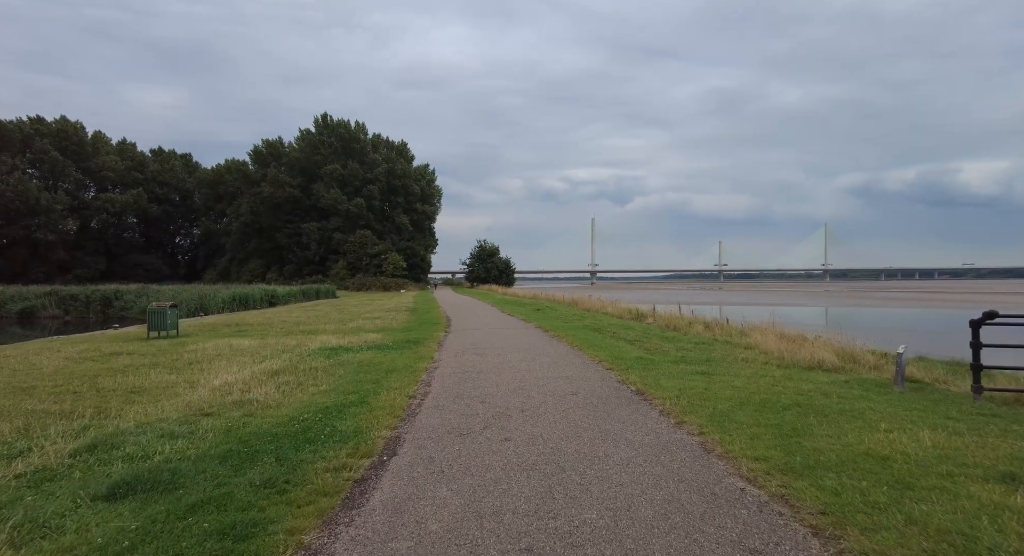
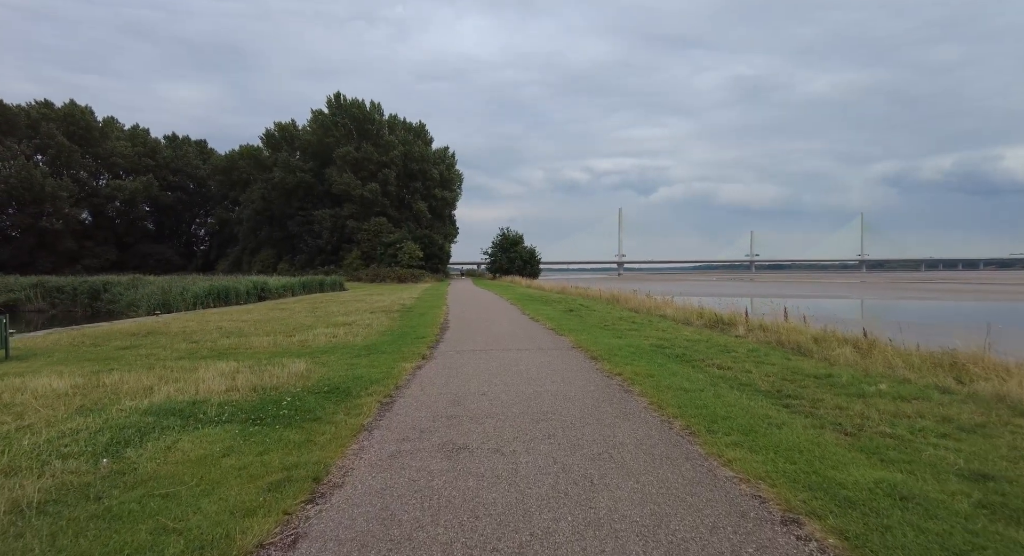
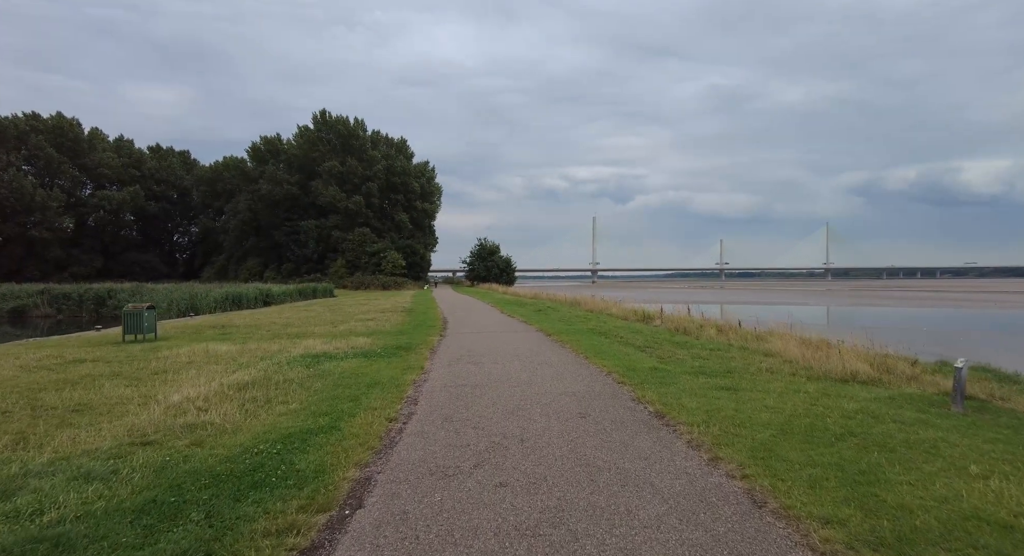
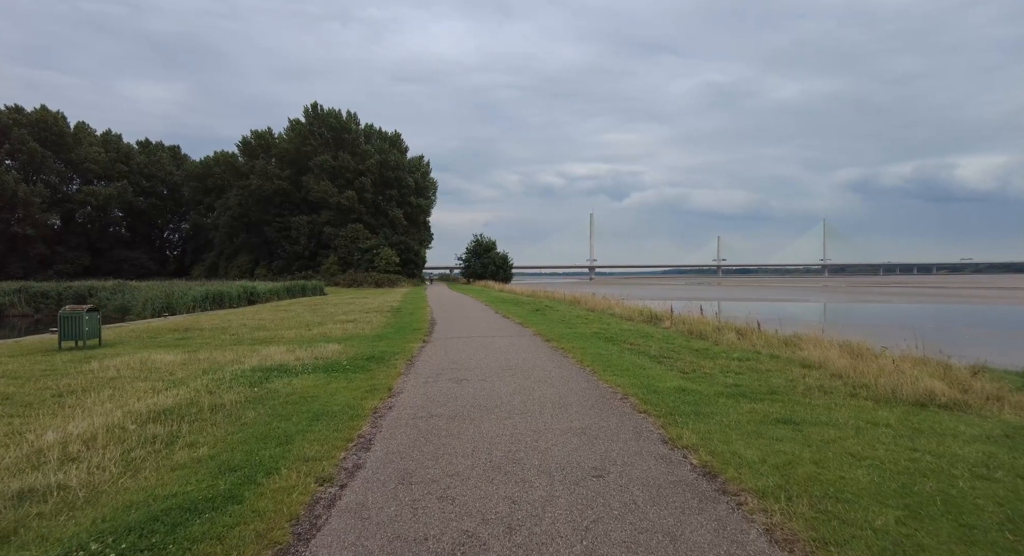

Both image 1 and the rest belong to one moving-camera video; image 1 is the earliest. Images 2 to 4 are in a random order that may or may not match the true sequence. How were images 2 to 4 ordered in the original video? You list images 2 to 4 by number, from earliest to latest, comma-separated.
3, 4, 2
